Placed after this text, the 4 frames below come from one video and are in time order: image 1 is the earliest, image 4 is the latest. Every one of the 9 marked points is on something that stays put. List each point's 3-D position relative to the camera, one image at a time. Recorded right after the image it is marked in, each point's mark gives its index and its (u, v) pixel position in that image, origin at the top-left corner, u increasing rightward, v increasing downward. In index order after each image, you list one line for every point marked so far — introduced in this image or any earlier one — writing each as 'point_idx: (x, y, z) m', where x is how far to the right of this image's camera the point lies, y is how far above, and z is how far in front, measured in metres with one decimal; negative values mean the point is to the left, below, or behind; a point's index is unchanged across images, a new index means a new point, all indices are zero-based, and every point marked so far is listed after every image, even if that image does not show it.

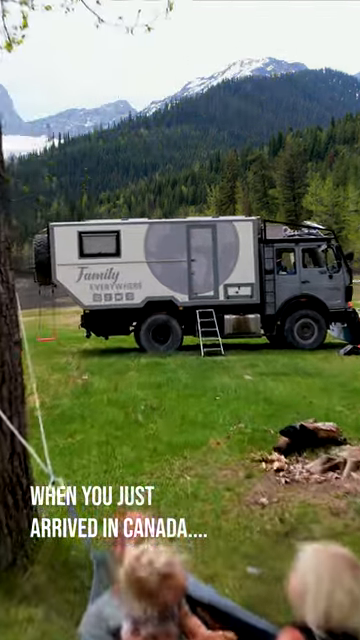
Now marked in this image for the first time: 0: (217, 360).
0: (+0.9, -1.0, +18.9) m
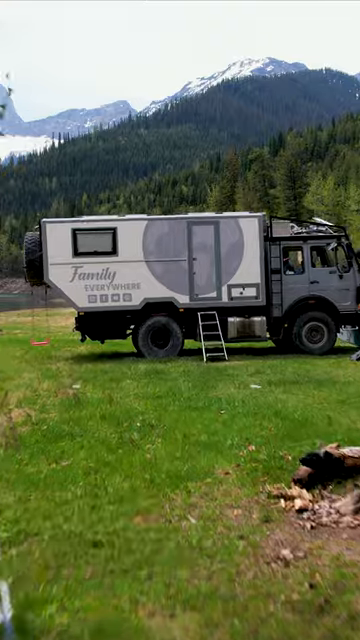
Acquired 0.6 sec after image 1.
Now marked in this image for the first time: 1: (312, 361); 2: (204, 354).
0: (+0.9, -1.0, +17.6) m
1: (+3.1, -1.0, +18.6) m
2: (+0.6, -0.9, +19.4) m
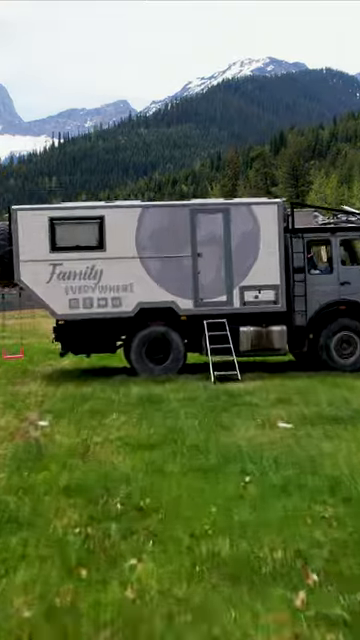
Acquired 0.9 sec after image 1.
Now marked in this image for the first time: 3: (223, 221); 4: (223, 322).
0: (+0.9, -1.2, +13.9) m
1: (+3.1, -1.2, +14.9) m
2: (+0.6, -1.1, +15.7) m
3: (+0.9, +2.0, +16.5) m
4: (+1.0, 0.0, +19.2) m
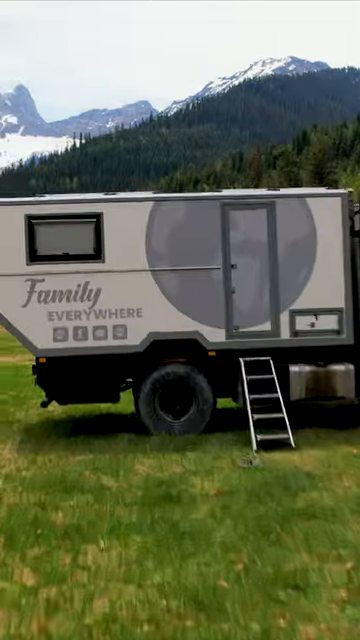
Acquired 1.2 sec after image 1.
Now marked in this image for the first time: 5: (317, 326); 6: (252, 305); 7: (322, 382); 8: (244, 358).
0: (+1.3, -1.8, +9.3) m
1: (+3.5, -1.7, +10.3) m
2: (+1.0, -1.7, +11.2) m
3: (+1.3, +1.5, +11.9) m
4: (+1.5, -0.6, +14.6) m
5: (+2.3, 0.0, +14.6) m
6: (+1.2, +0.3, +14.5) m
7: (+2.4, -0.9, +14.6) m
8: (+1.1, -0.5, +14.6) m
